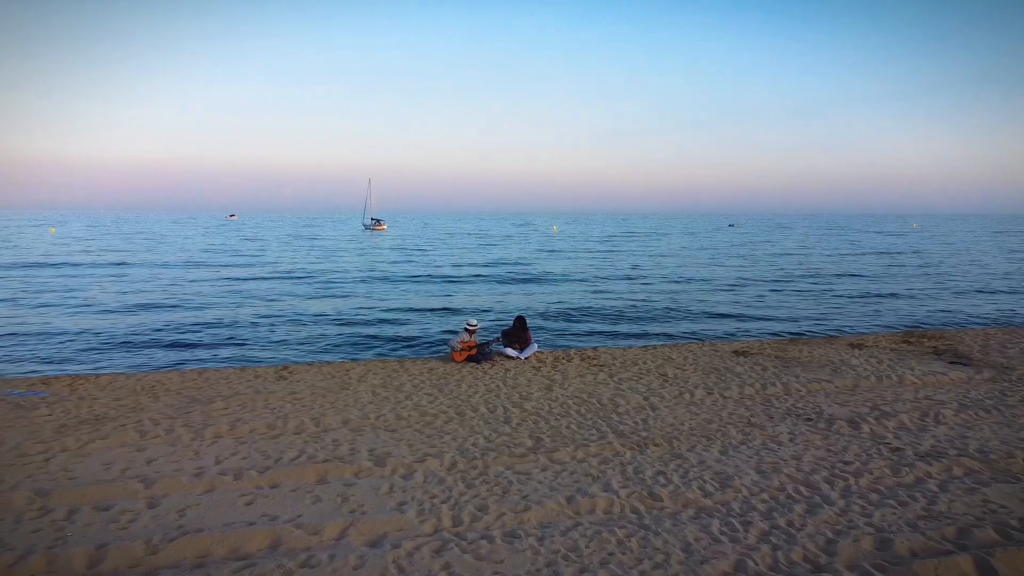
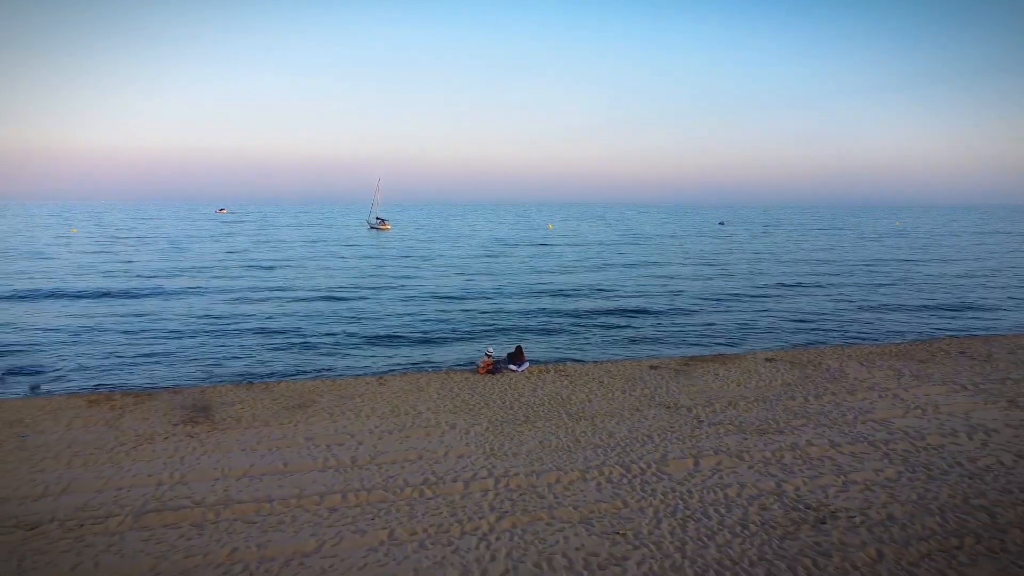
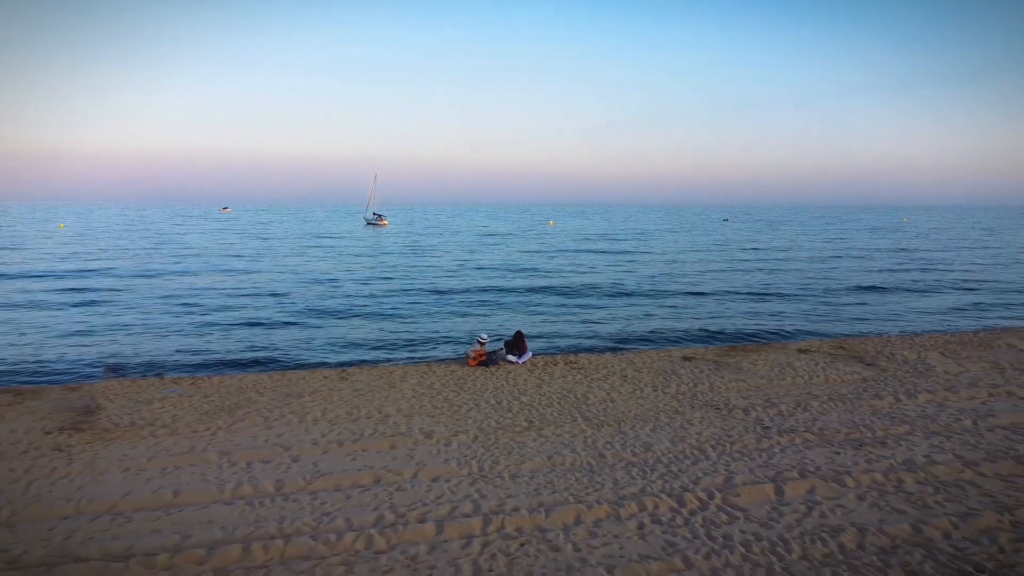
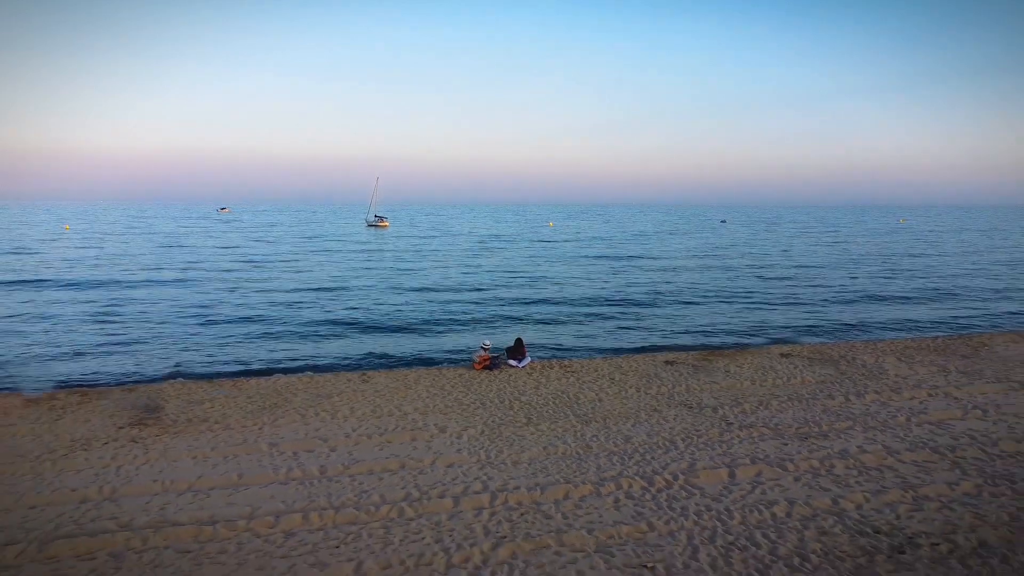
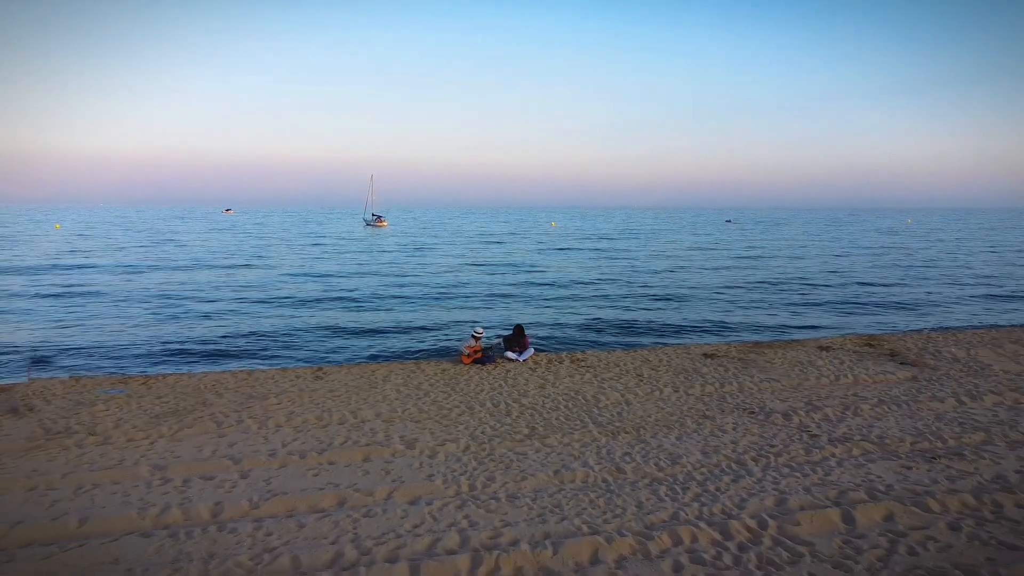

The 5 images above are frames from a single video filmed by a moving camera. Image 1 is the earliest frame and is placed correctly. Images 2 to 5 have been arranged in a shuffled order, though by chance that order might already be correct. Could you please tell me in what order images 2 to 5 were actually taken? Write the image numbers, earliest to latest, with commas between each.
5, 3, 4, 2
